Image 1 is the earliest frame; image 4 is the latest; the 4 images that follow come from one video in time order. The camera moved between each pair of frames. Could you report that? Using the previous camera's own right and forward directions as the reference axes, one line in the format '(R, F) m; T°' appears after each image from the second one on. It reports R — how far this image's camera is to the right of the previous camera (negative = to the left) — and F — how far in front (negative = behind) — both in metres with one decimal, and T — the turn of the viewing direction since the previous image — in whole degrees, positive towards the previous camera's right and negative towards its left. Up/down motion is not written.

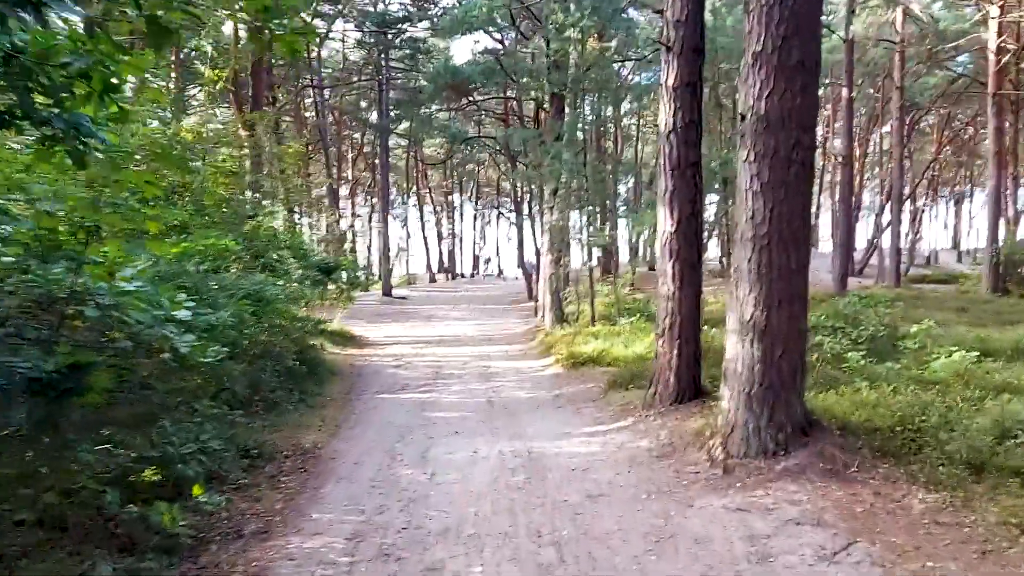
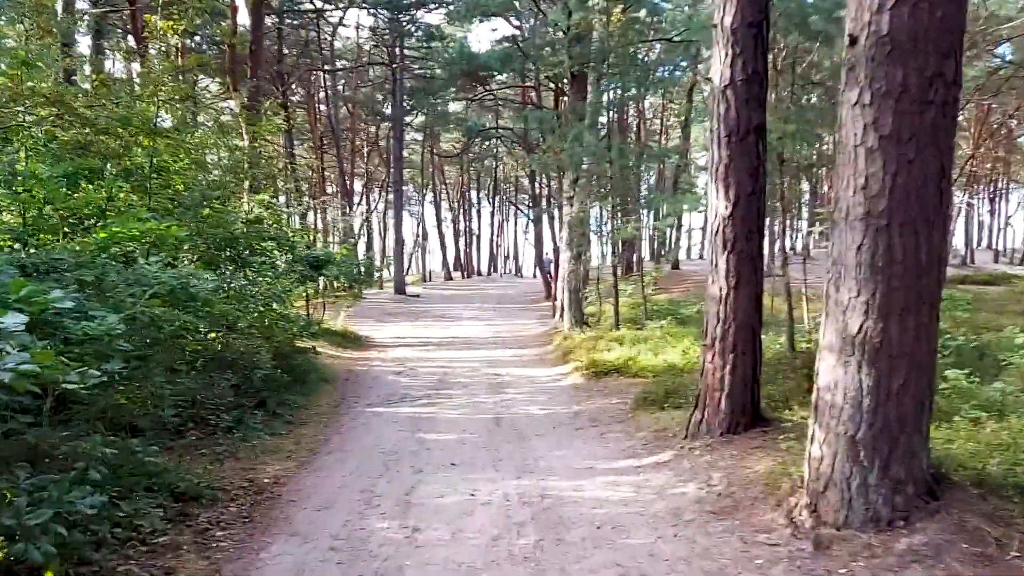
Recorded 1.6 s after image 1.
(+0.1, +1.8) m; -1°
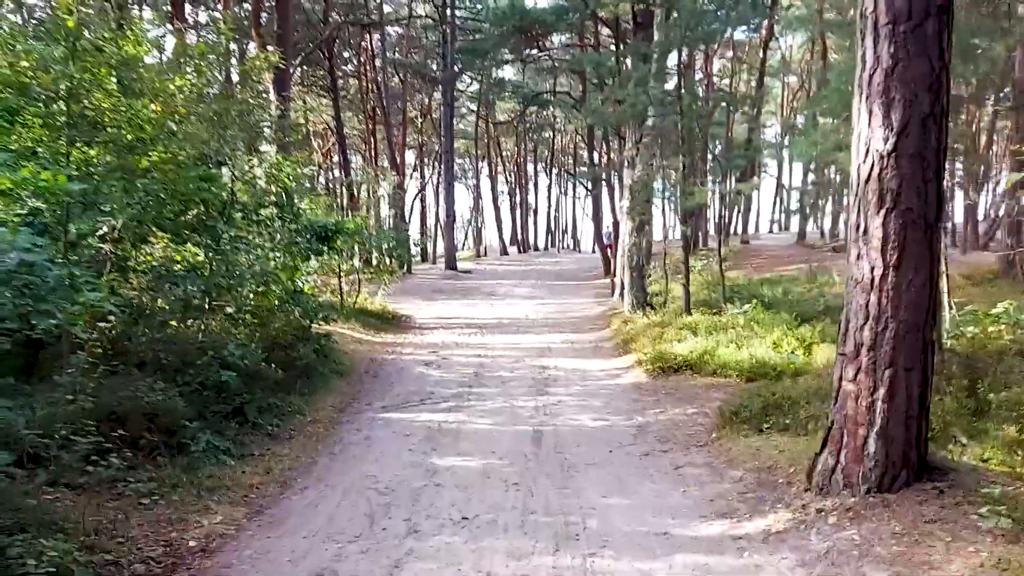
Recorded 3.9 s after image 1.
(+0.1, +2.3) m; -4°
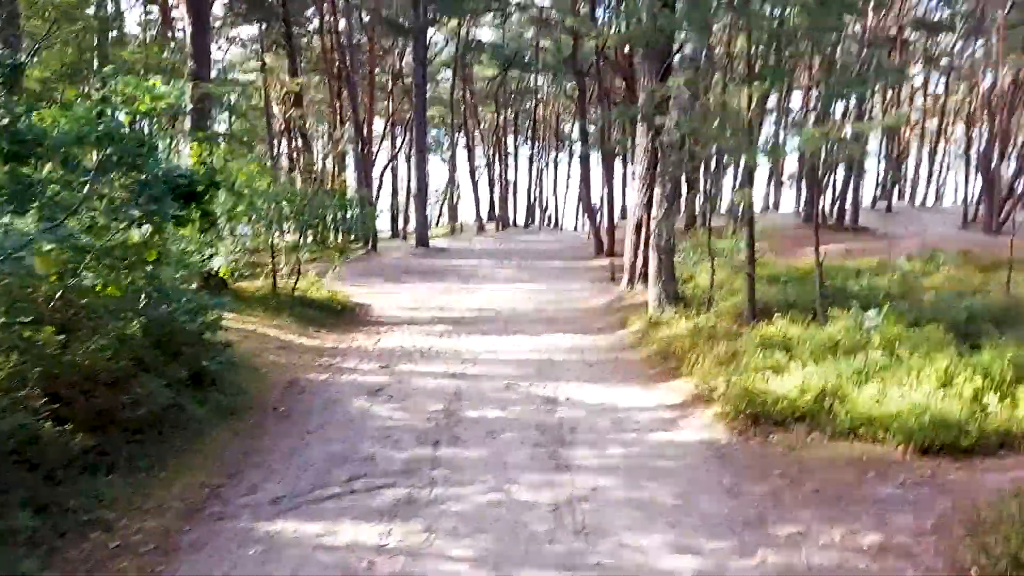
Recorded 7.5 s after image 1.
(-0.2, +4.2) m; +2°
